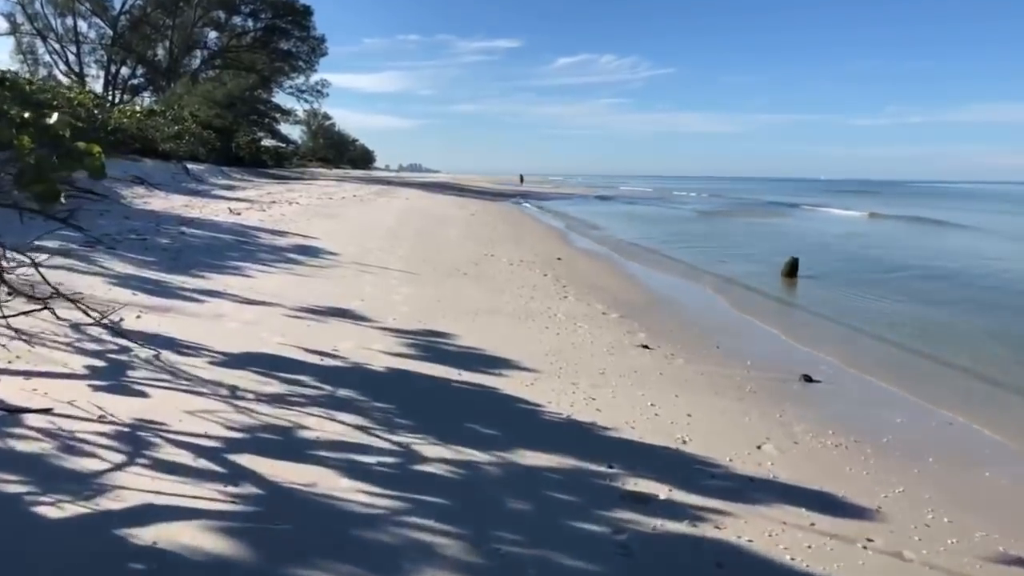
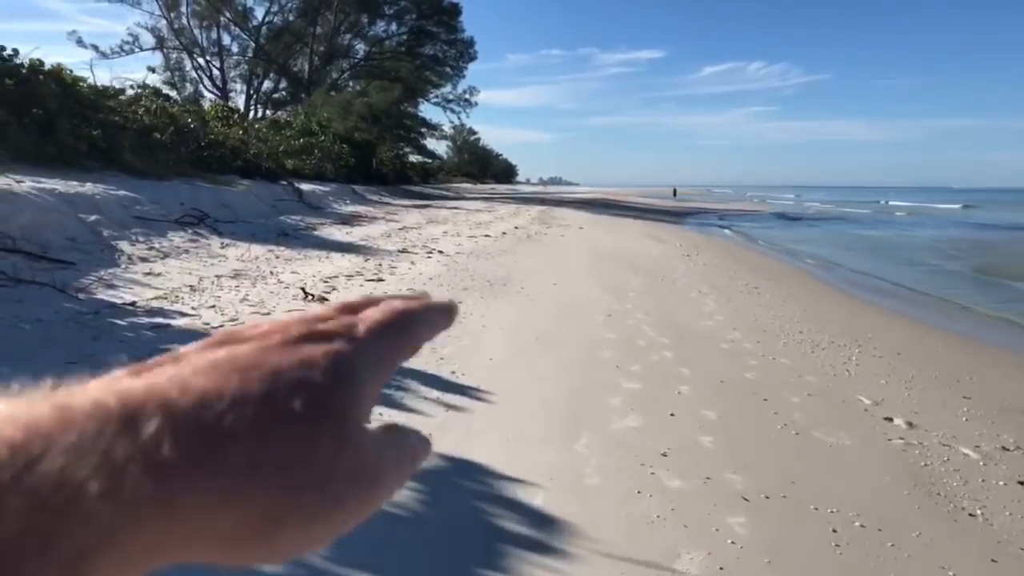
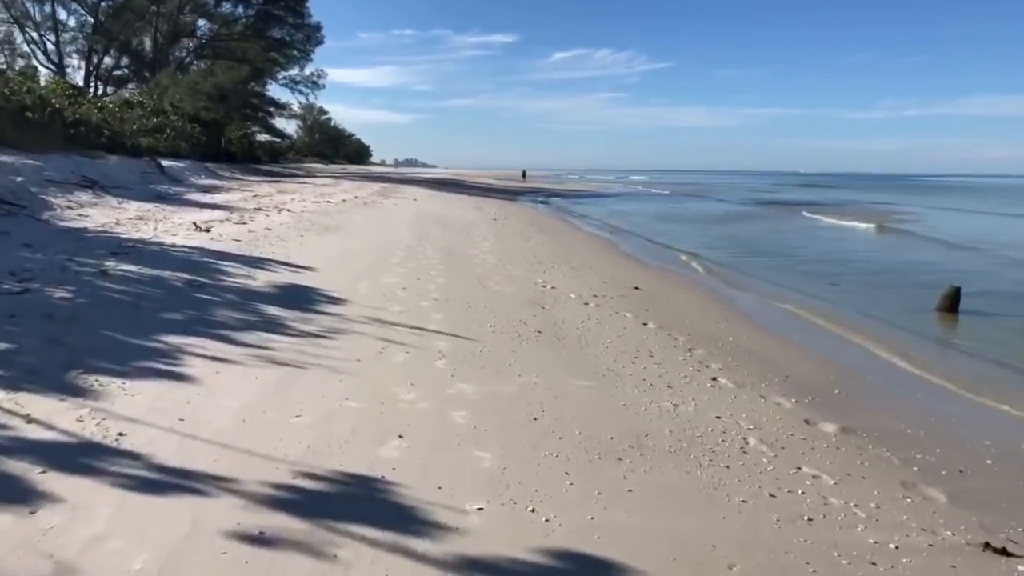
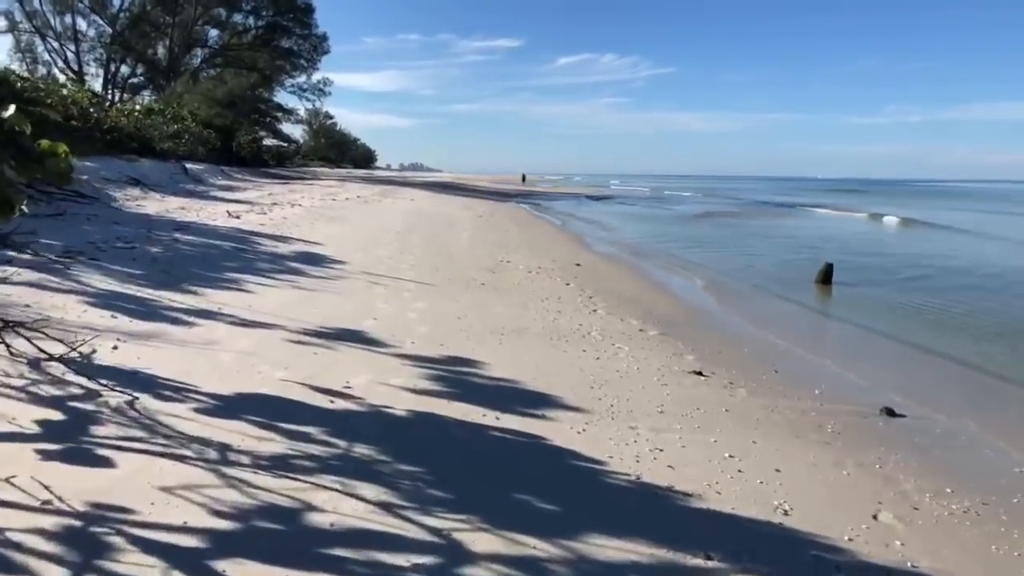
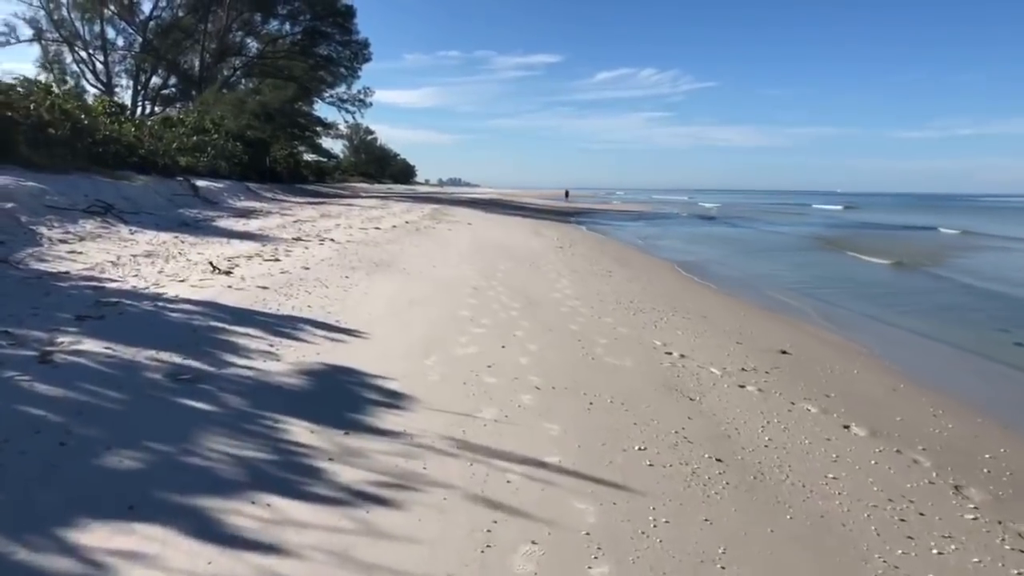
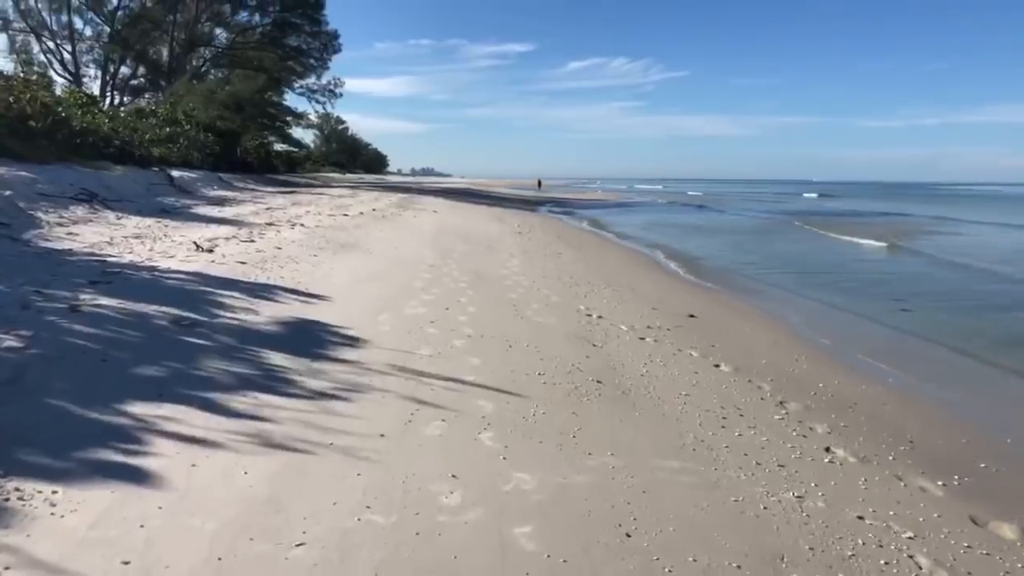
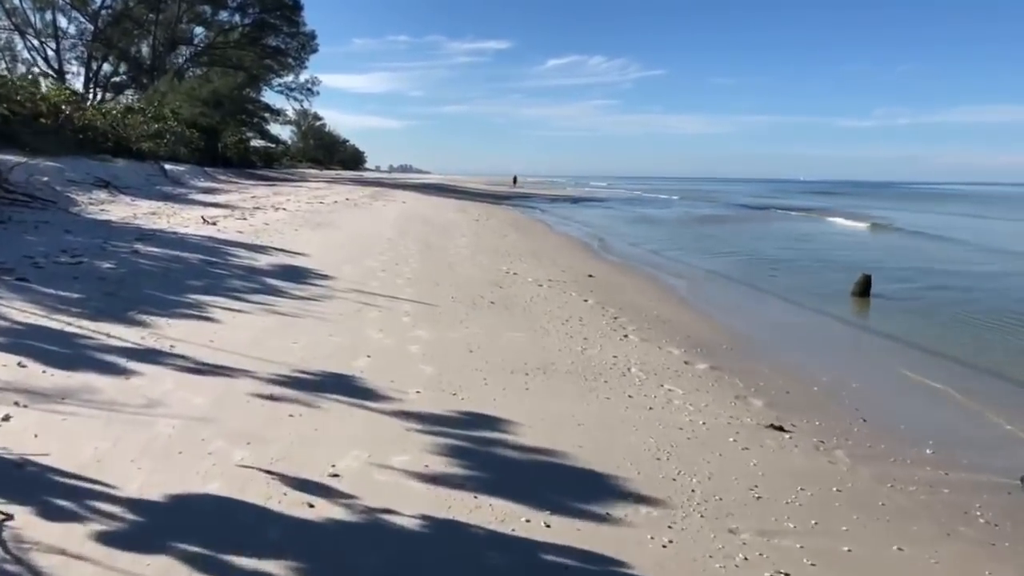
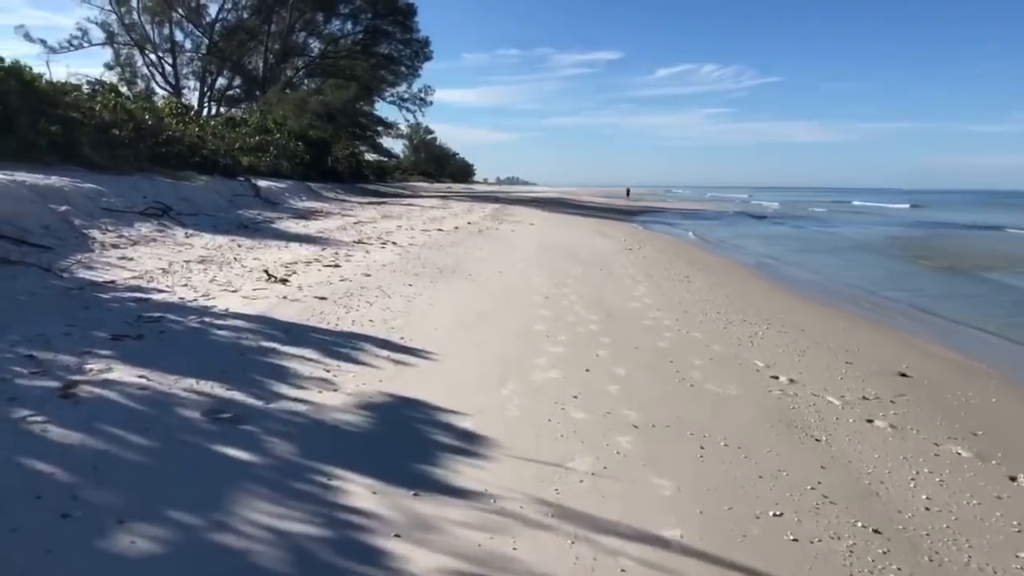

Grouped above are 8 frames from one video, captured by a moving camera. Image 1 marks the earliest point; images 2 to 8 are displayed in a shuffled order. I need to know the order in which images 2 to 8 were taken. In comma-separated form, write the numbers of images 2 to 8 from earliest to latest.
4, 7, 3, 6, 5, 8, 2
